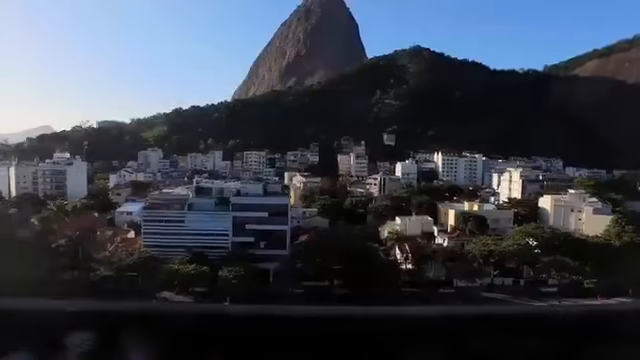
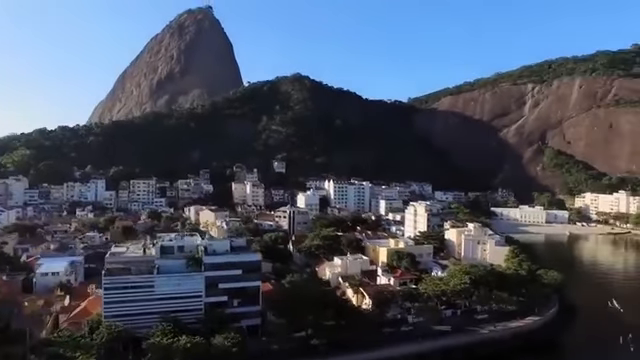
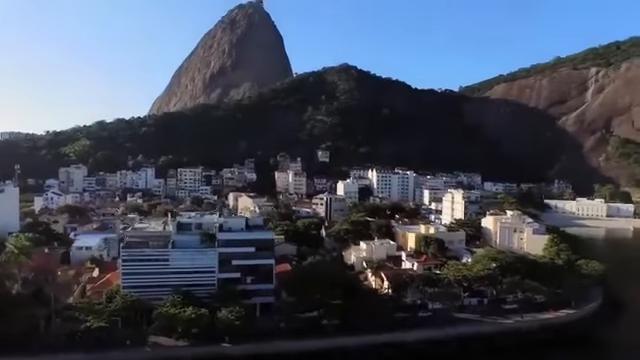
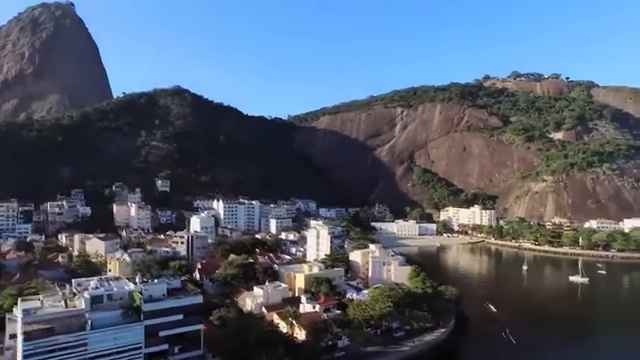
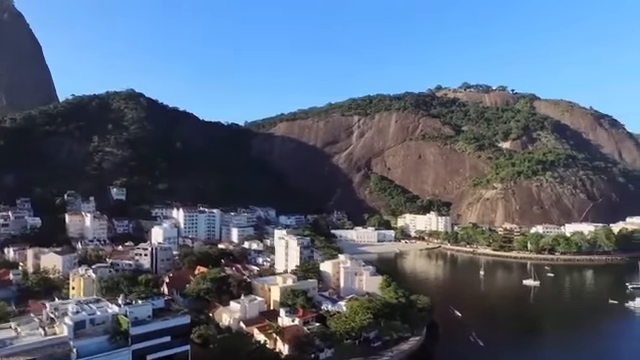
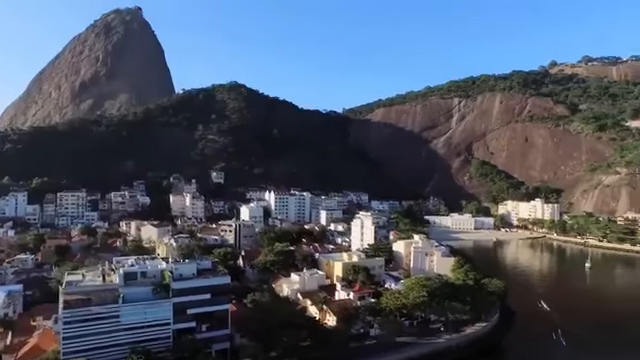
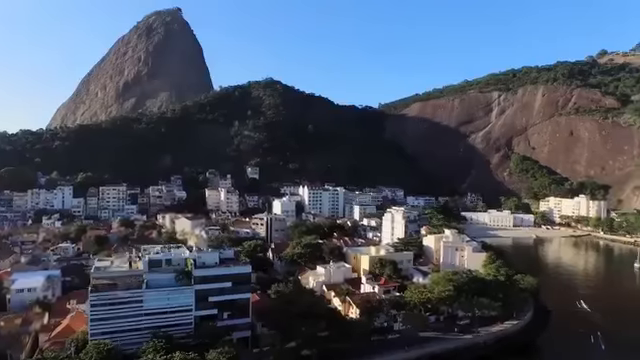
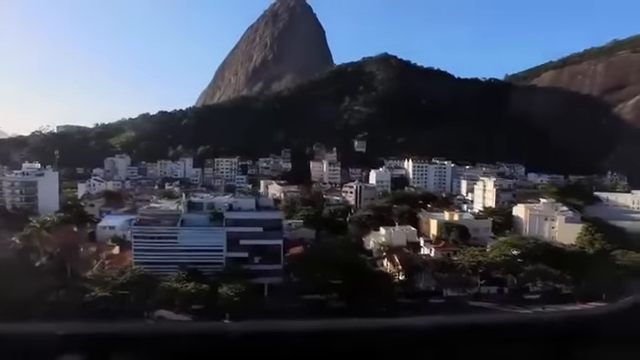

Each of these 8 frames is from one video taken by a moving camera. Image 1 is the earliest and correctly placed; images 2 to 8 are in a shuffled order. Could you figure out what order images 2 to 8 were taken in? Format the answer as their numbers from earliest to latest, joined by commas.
8, 3, 2, 7, 6, 4, 5
